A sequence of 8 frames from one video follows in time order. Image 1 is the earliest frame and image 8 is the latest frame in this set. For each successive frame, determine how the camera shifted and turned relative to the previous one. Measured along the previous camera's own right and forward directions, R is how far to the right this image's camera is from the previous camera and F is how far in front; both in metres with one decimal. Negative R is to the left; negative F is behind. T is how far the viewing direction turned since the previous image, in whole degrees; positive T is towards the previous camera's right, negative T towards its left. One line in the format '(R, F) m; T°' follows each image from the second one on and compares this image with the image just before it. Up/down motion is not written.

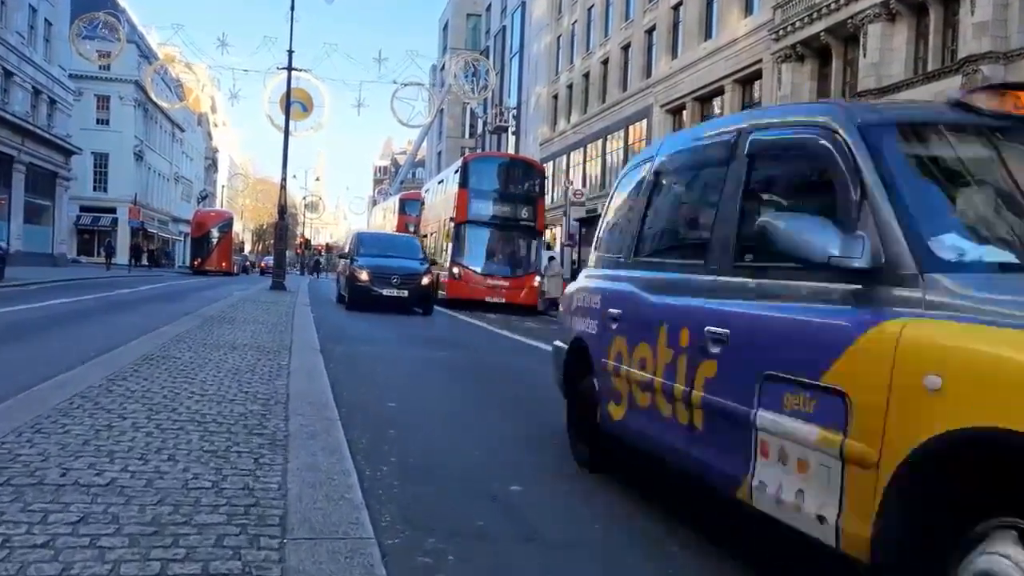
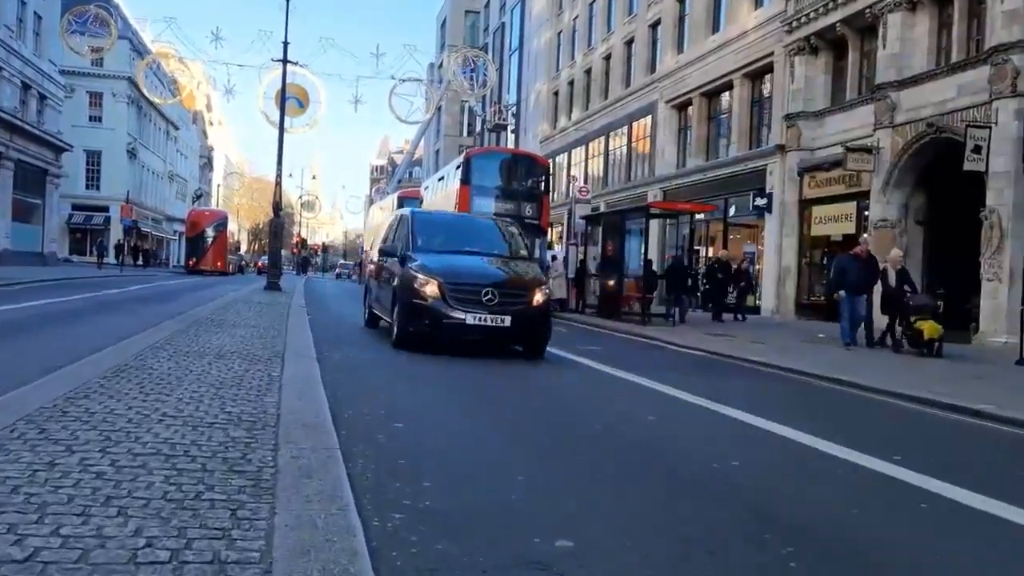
(-0.2, +0.9) m; 0°
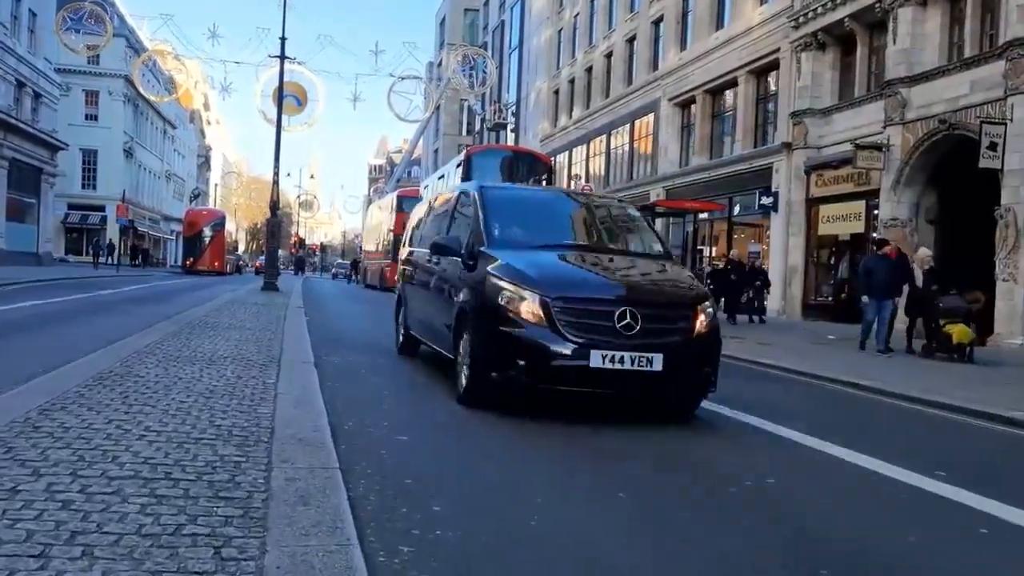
(-0.1, +0.4) m; 0°
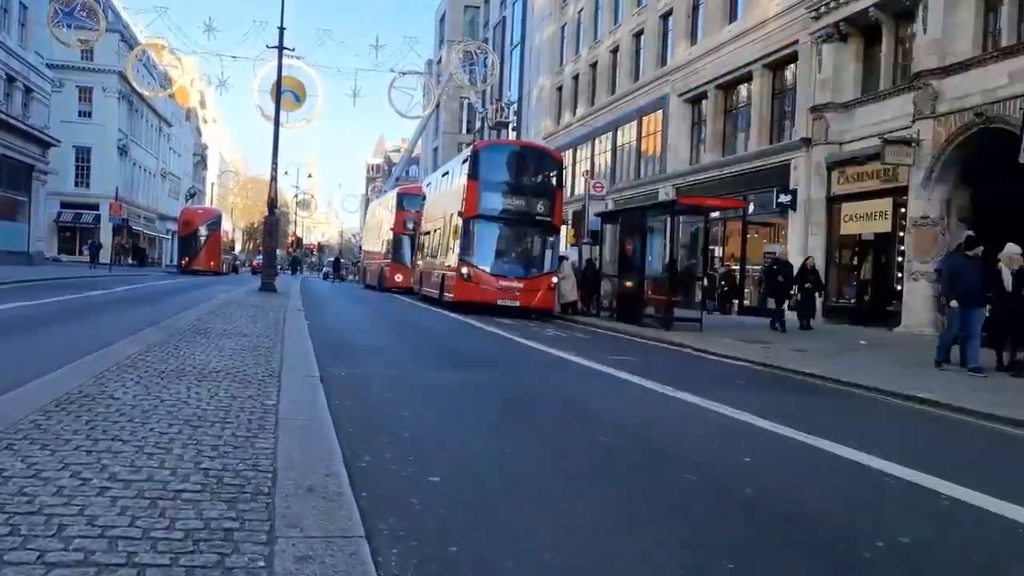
(-0.3, +1.0) m; 0°
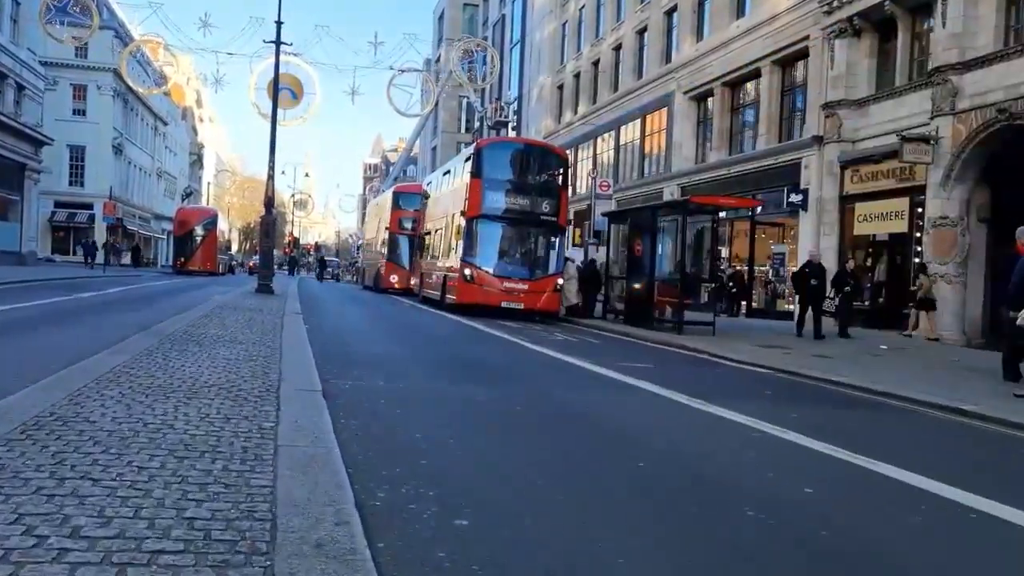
(-0.2, +0.7) m; 0°
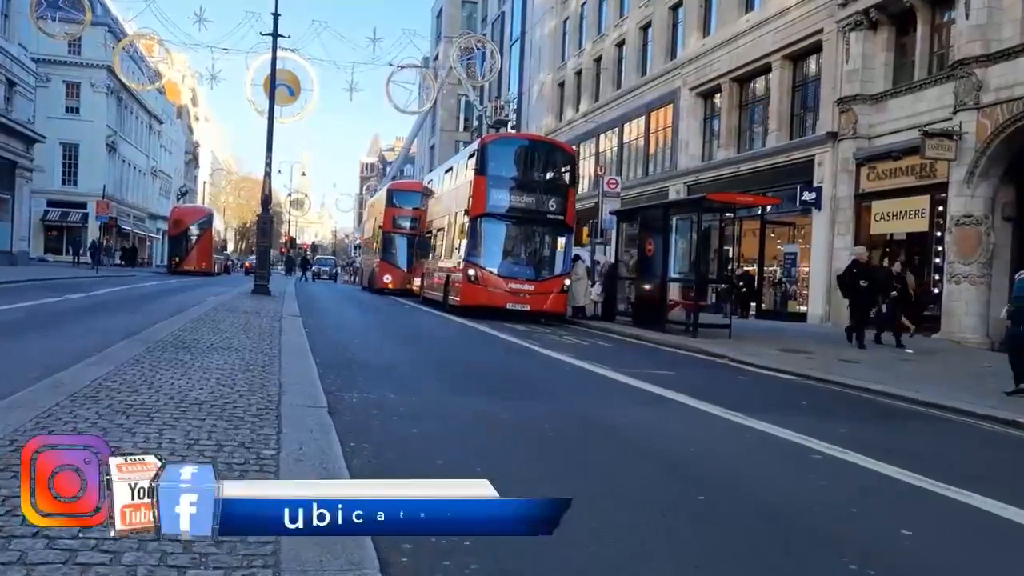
(-0.2, +0.7) m; 0°
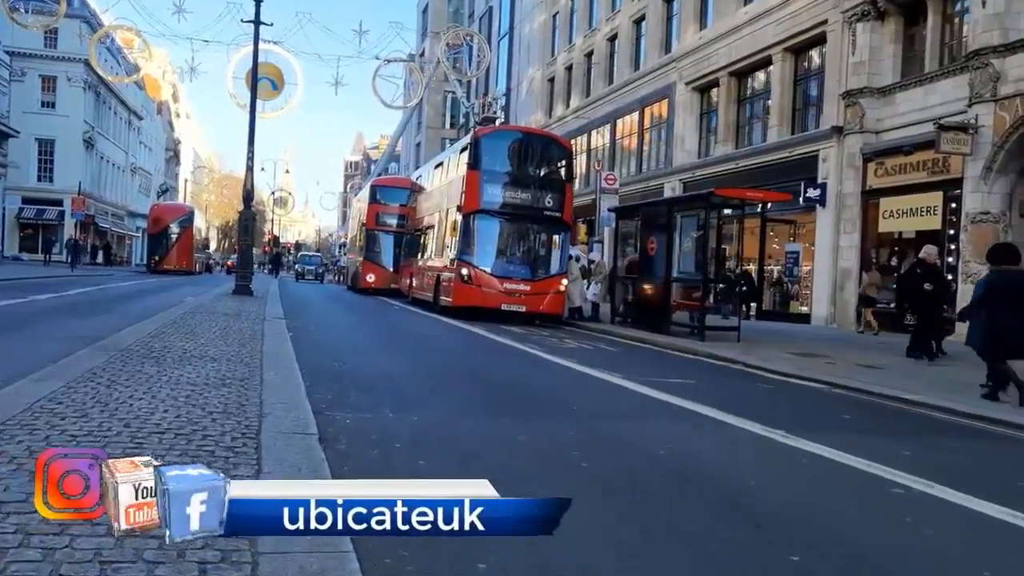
(-0.2, +1.0) m; +1°
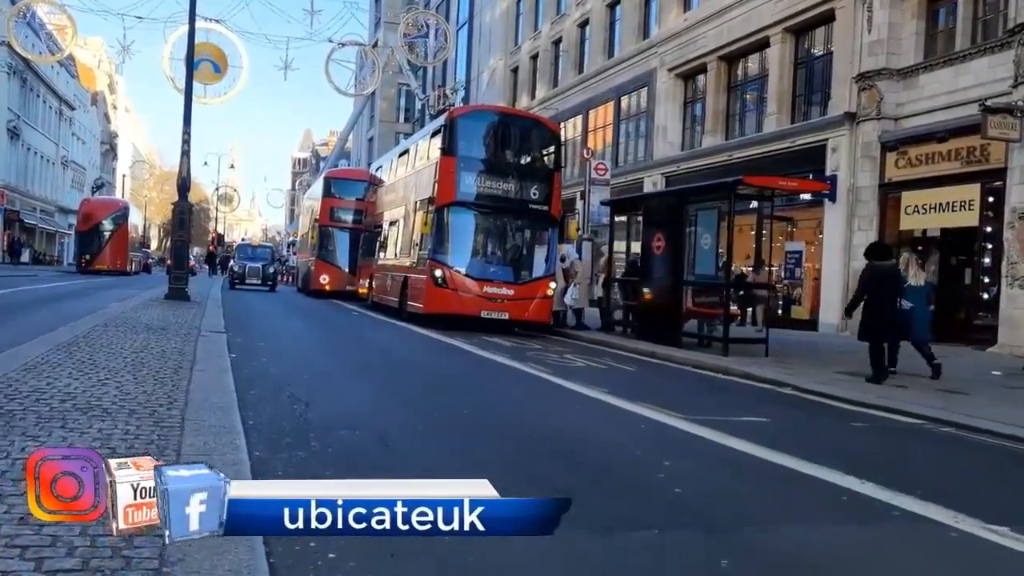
(-0.6, +2.7) m; +3°
